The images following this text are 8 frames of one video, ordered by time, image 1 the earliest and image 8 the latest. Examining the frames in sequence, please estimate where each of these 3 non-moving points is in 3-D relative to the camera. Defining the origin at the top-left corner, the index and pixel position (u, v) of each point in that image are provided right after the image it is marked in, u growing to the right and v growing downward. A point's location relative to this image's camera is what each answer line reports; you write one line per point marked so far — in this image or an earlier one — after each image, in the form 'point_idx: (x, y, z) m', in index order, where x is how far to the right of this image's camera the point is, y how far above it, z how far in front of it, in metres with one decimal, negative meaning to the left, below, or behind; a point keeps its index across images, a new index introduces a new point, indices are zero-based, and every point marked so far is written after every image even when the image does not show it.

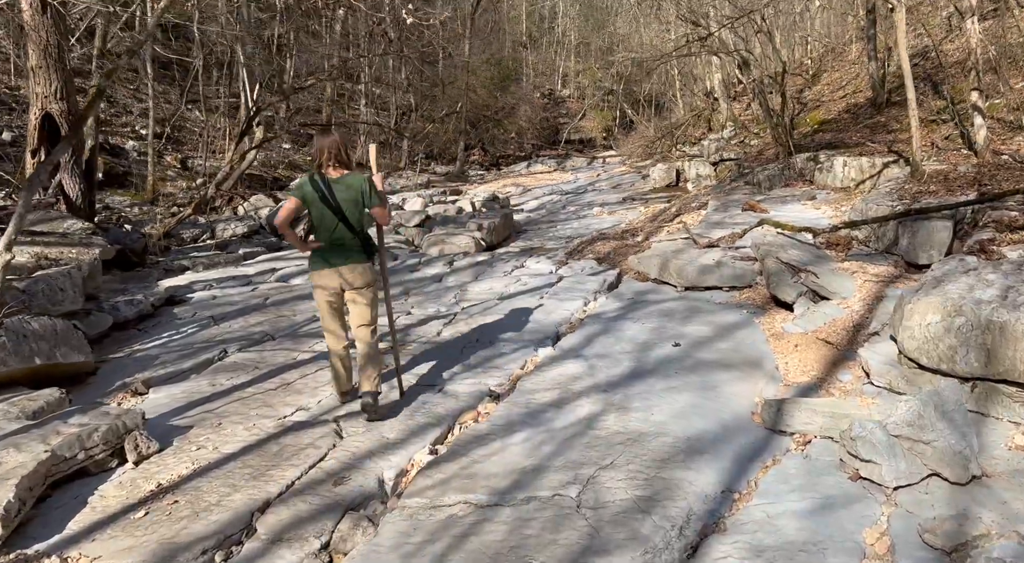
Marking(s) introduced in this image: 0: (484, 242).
0: (-0.5, +0.7, +14.5) m
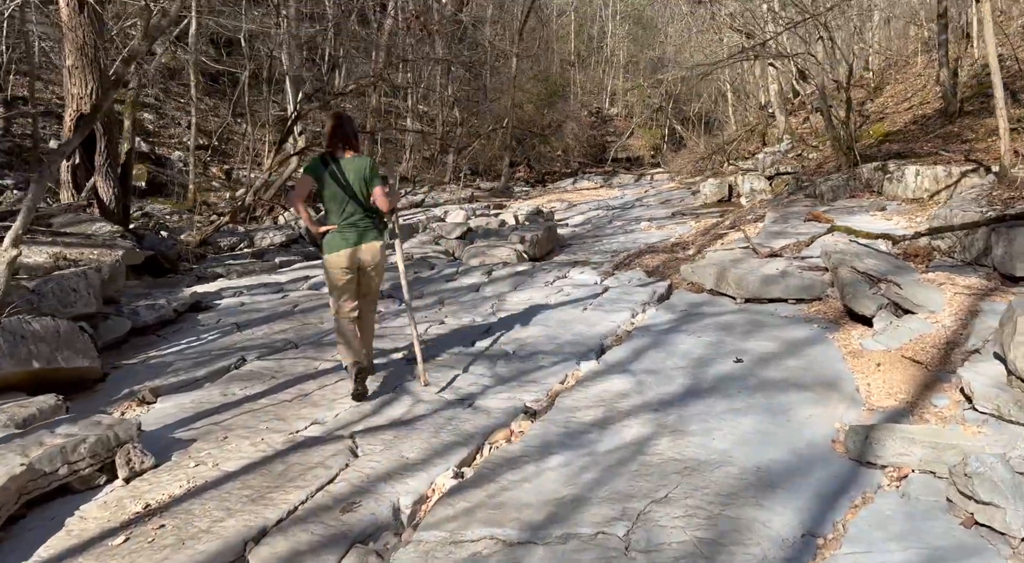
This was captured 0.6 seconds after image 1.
0: (+0.2, +0.4, +13.9) m
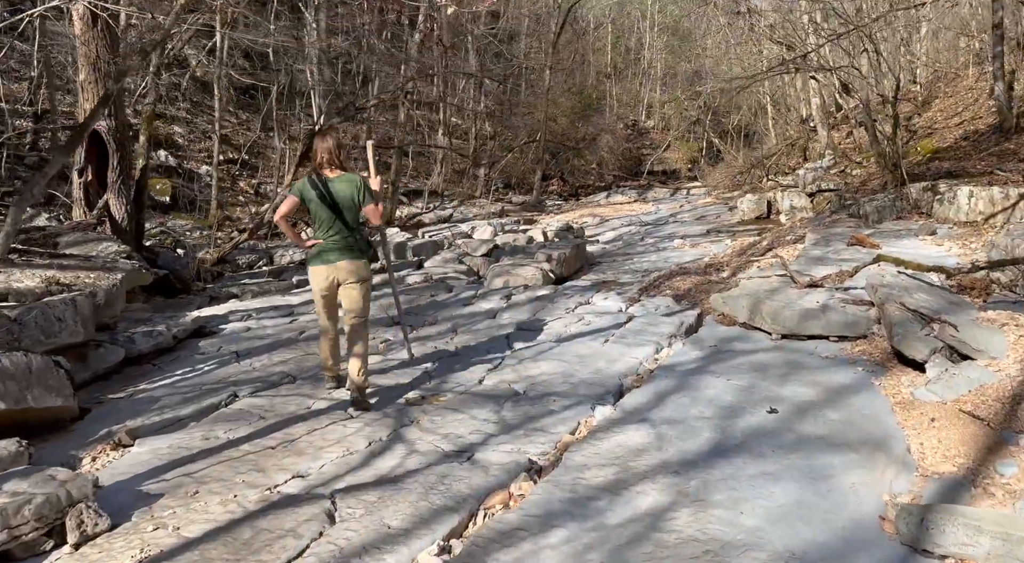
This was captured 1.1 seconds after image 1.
0: (+0.6, +0.1, +13.5) m
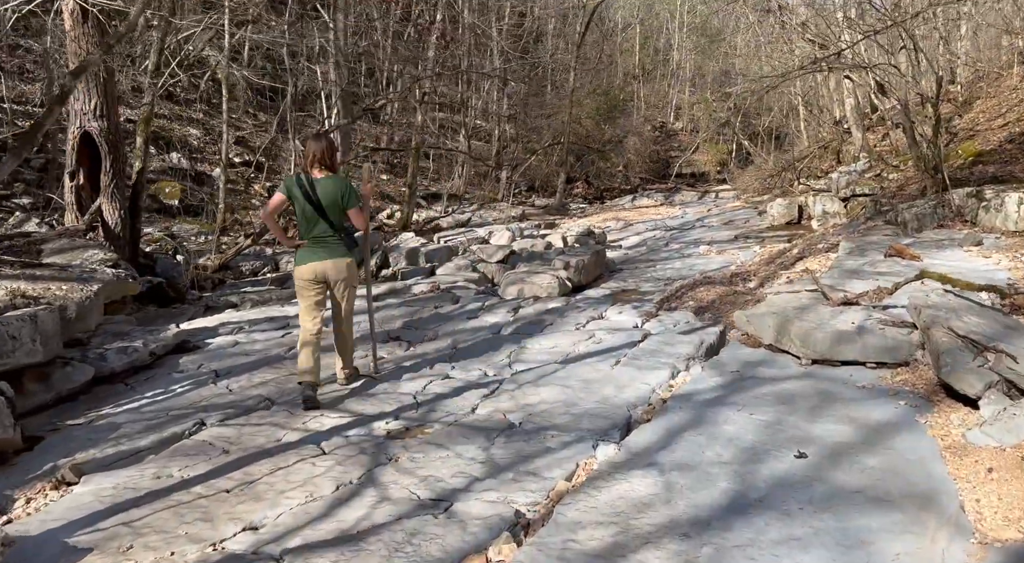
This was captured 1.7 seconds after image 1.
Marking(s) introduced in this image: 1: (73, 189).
0: (+0.9, 0.0, +12.9) m
1: (-4.4, +0.9, +8.9) m
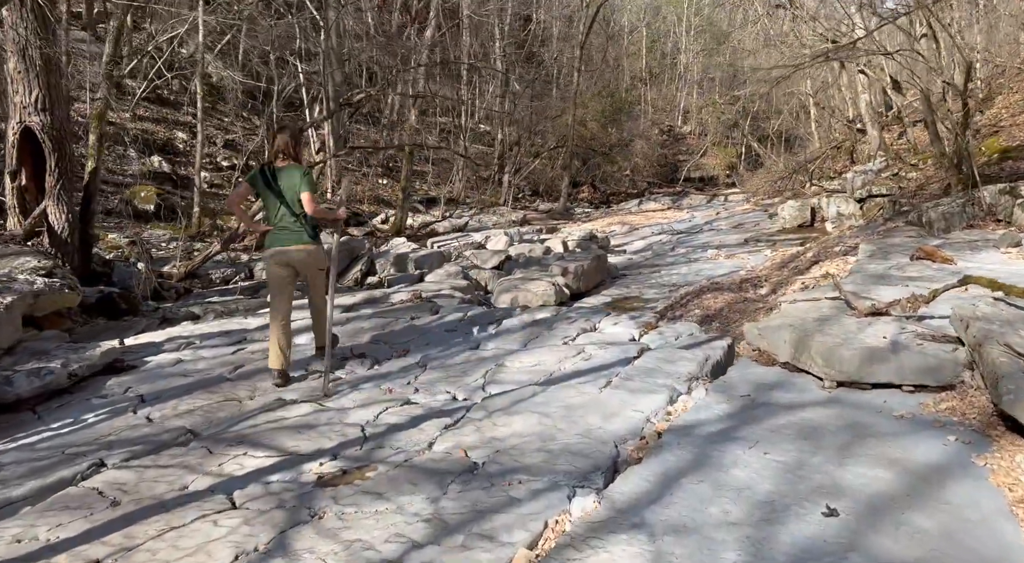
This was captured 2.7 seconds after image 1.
0: (+0.8, -0.1, +12.0) m
1: (-4.6, +0.8, +8.1) m
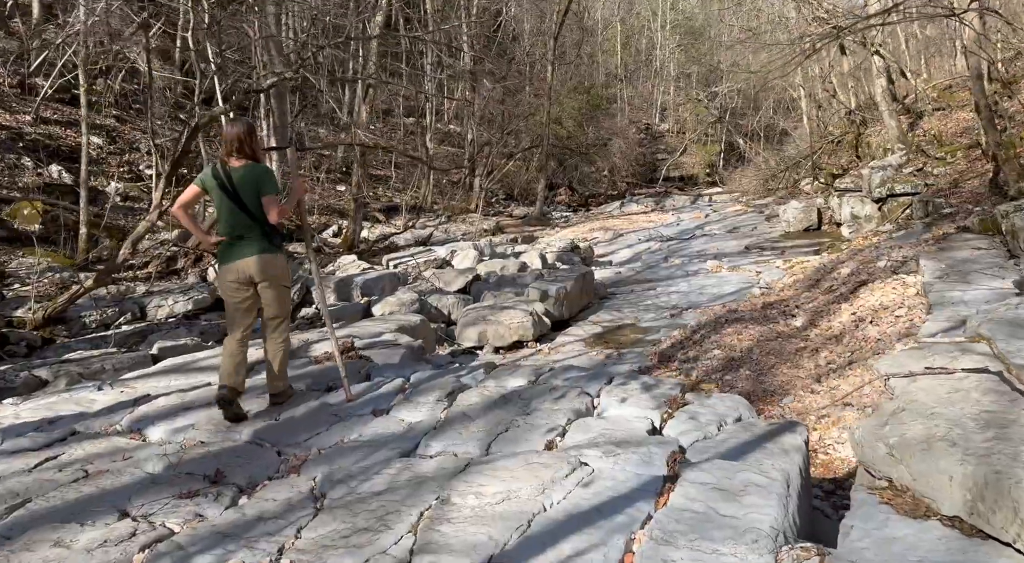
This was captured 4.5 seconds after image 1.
0: (+0.4, -0.4, +9.8) m
1: (-4.8, +0.4, +5.7) m
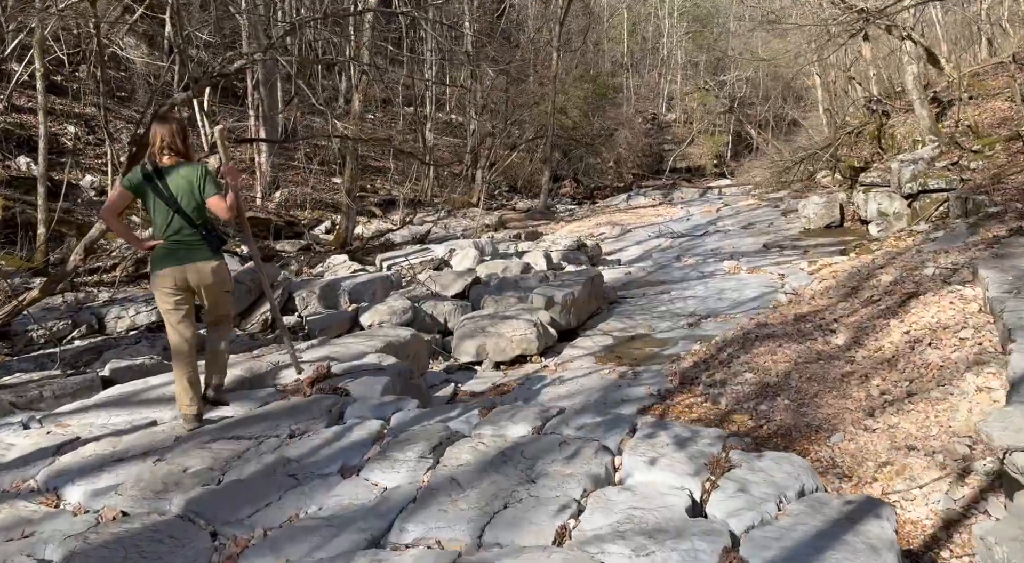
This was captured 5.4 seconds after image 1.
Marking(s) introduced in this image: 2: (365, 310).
0: (+0.4, -0.5, +8.9) m
1: (-4.8, +0.3, +4.8) m
2: (-1.5, -0.3, +9.0) m
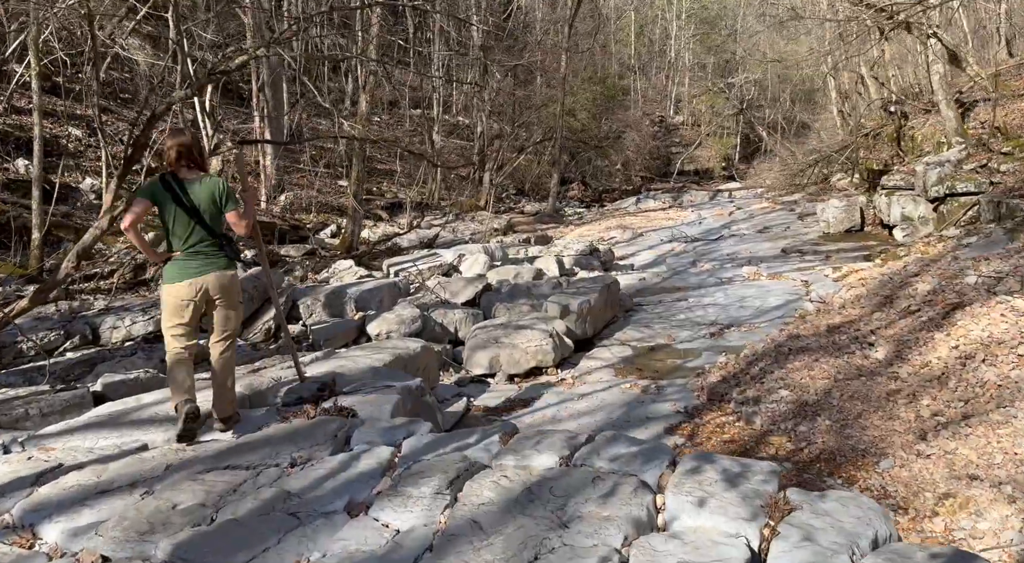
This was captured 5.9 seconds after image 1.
0: (+0.6, -0.5, +8.4) m
1: (-4.7, +0.3, +4.4) m
2: (-1.4, -0.4, +8.6) m
